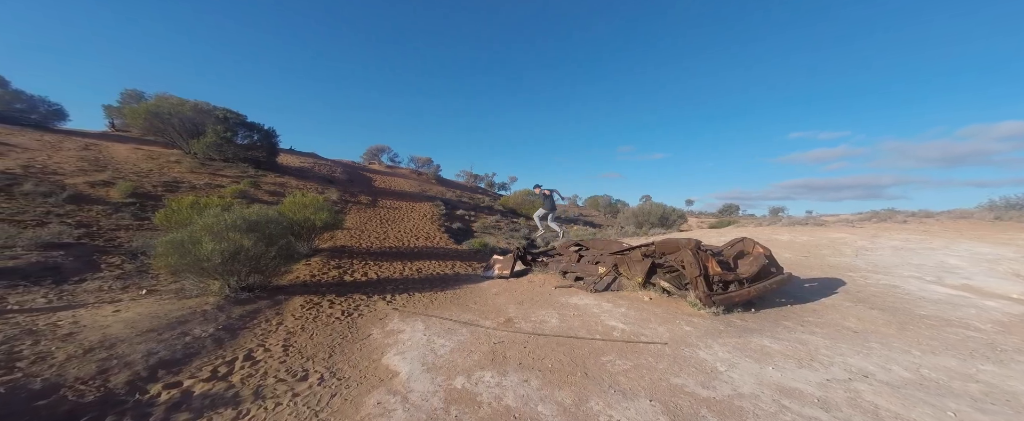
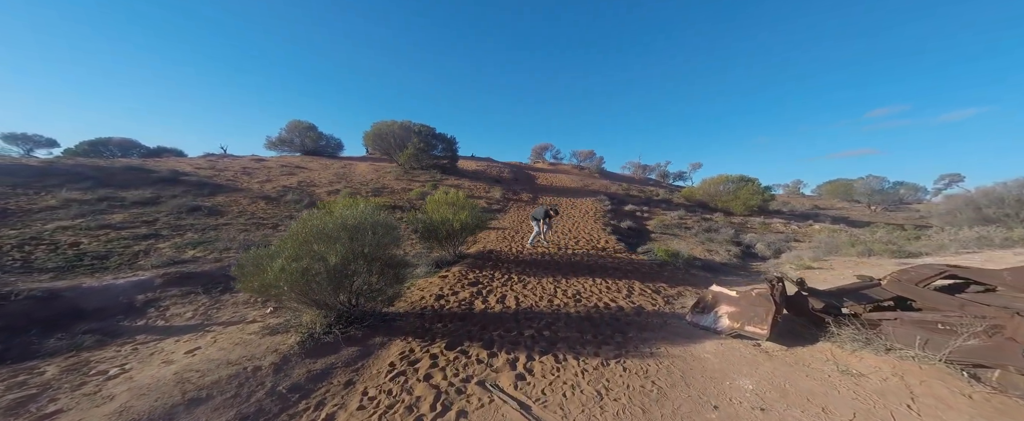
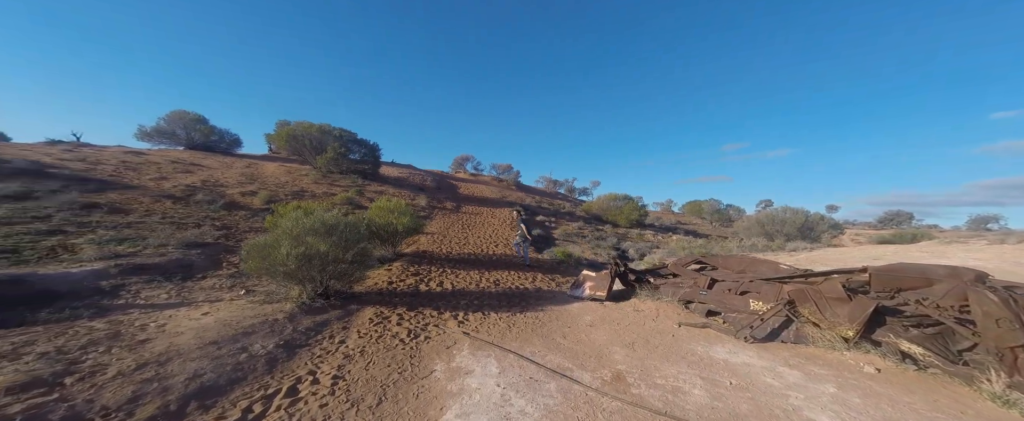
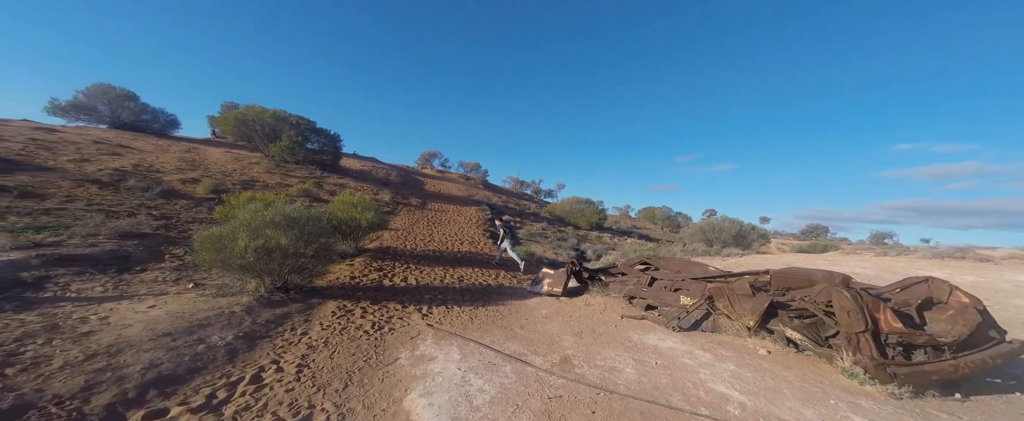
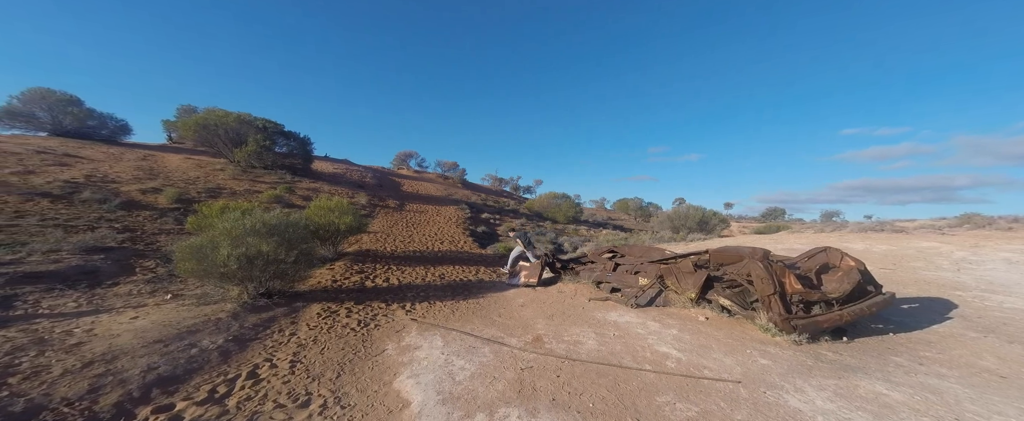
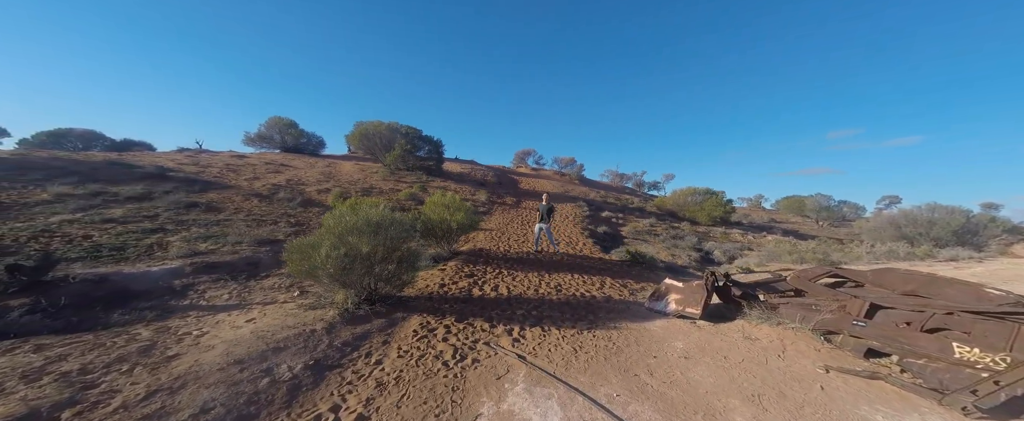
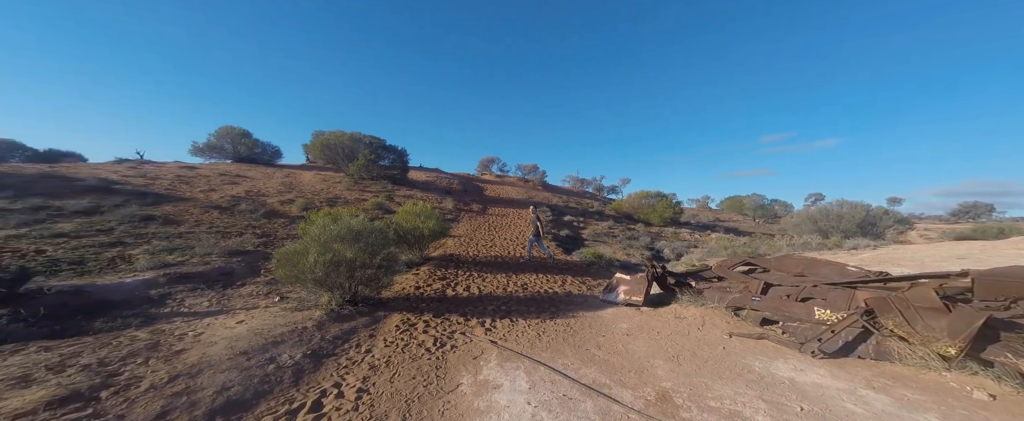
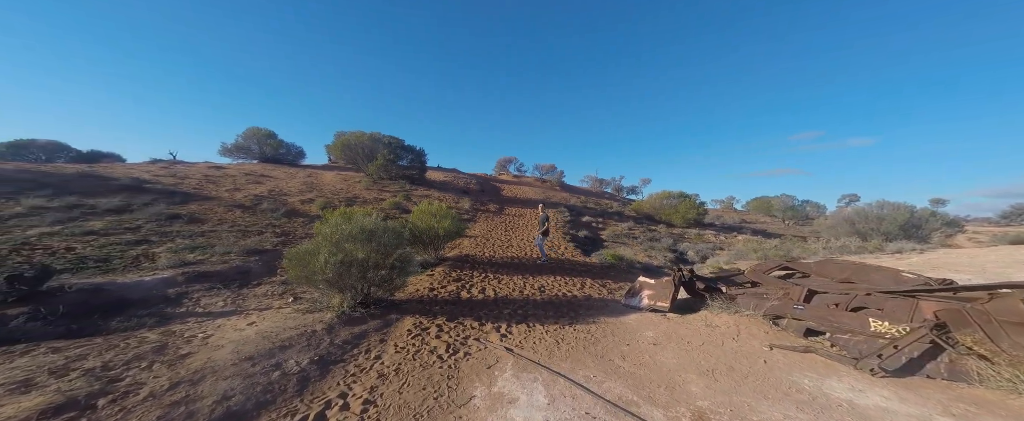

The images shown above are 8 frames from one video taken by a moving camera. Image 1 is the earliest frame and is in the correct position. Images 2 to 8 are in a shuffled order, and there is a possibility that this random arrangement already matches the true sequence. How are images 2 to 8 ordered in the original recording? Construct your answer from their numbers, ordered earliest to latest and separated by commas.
5, 4, 3, 7, 8, 6, 2
